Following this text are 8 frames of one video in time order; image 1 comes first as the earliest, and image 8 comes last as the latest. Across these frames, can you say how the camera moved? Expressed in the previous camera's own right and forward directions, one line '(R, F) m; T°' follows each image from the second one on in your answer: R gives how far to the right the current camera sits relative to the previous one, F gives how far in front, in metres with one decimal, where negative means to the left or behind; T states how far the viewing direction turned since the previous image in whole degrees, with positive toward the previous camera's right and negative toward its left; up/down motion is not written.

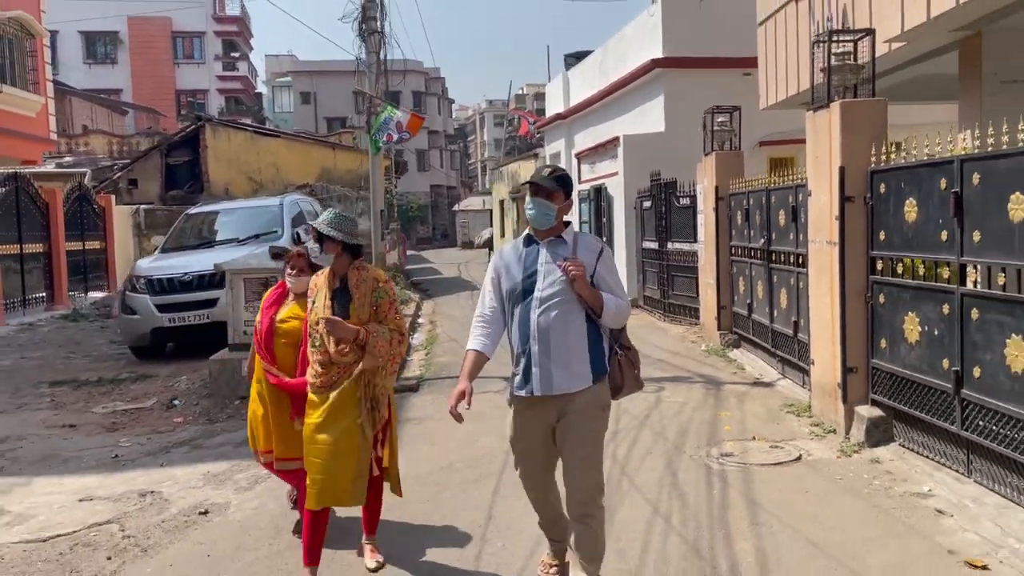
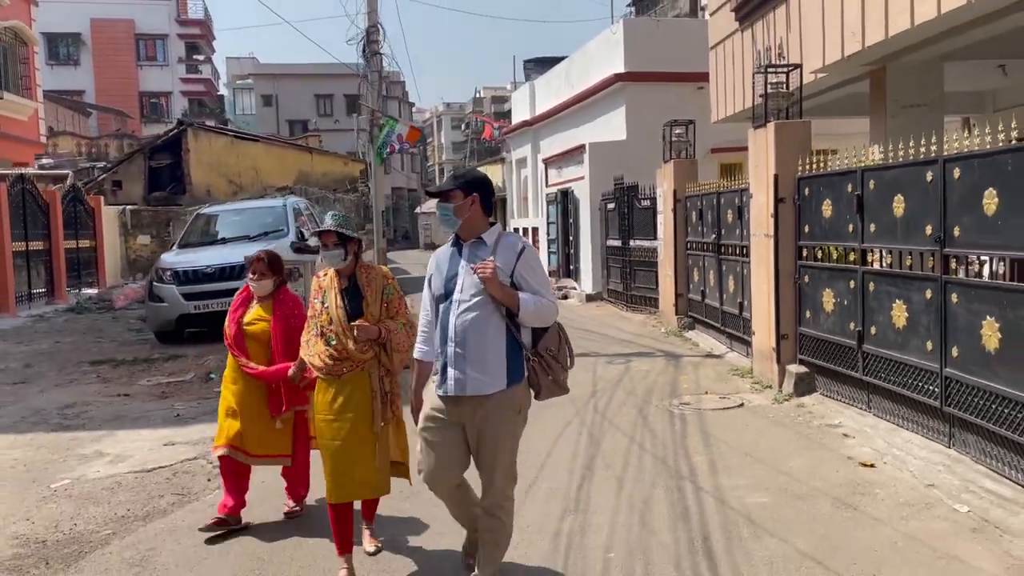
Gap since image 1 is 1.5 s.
(-0.4, -1.4) m; +3°
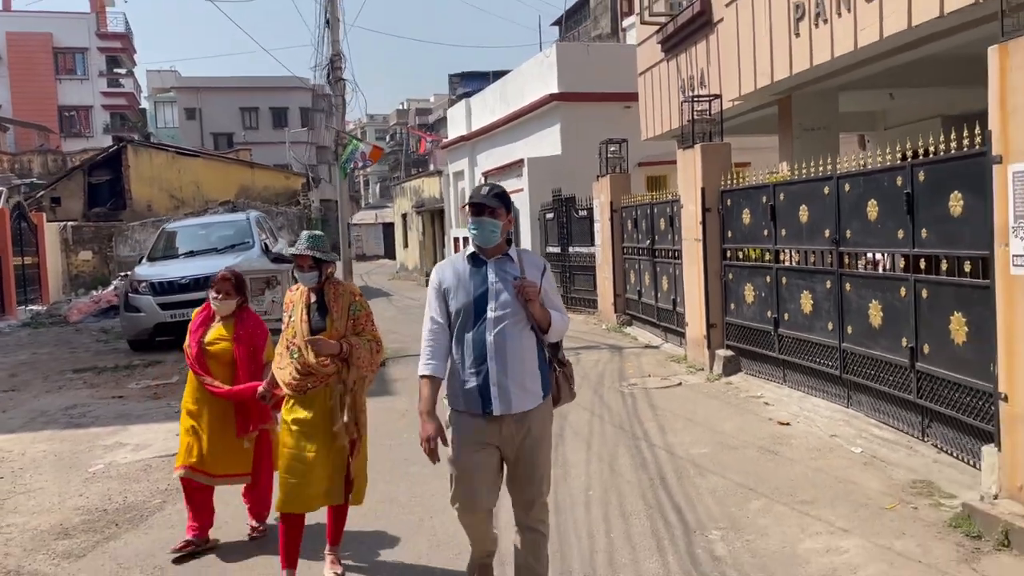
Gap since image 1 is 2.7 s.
(-0.4, -1.1) m; +5°
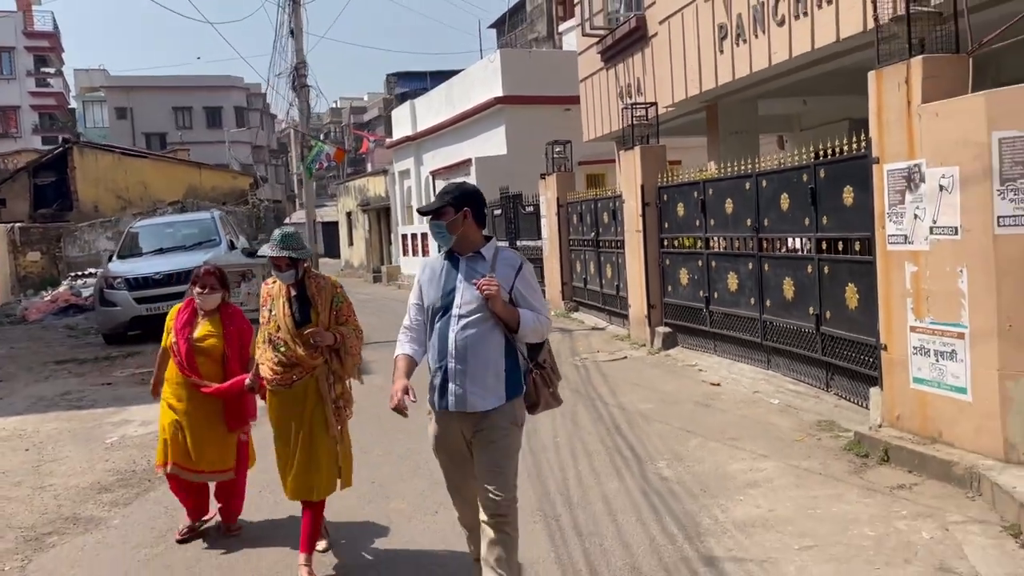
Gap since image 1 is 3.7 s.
(-0.3, -1.0) m; +4°
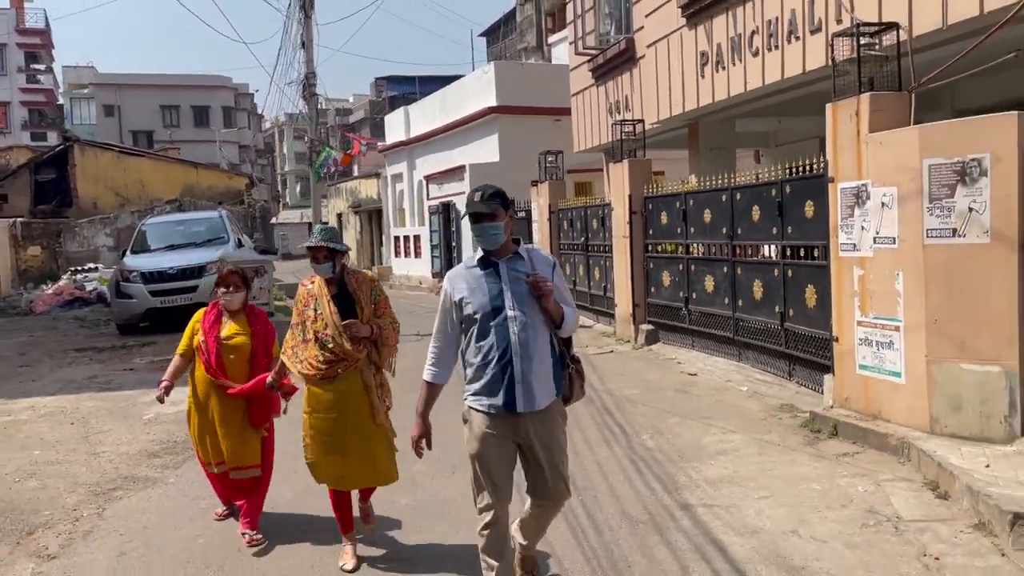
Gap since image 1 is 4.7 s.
(-0.2, -0.9) m; +1°
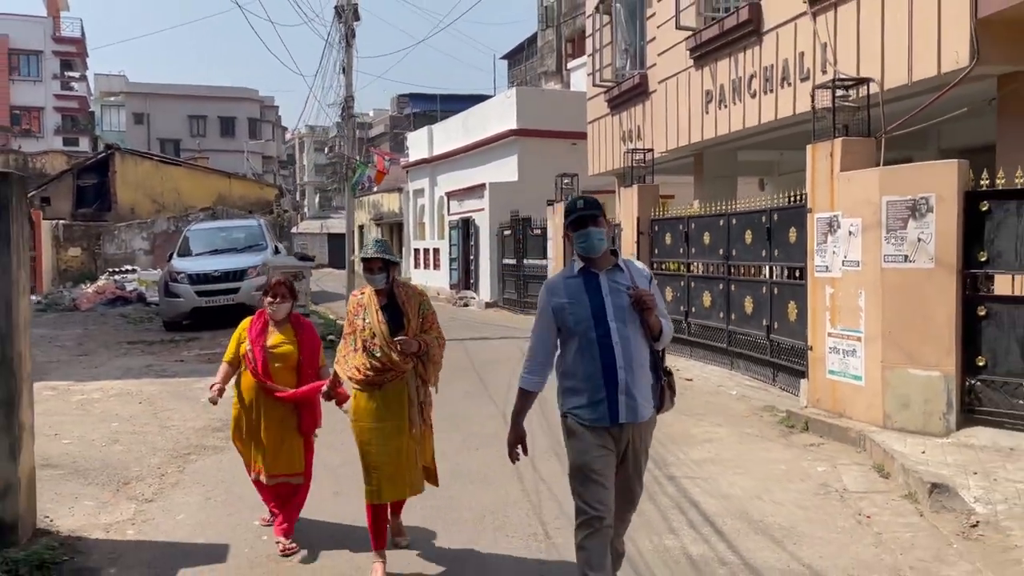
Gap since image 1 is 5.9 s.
(-0.1, -1.1) m; -1°
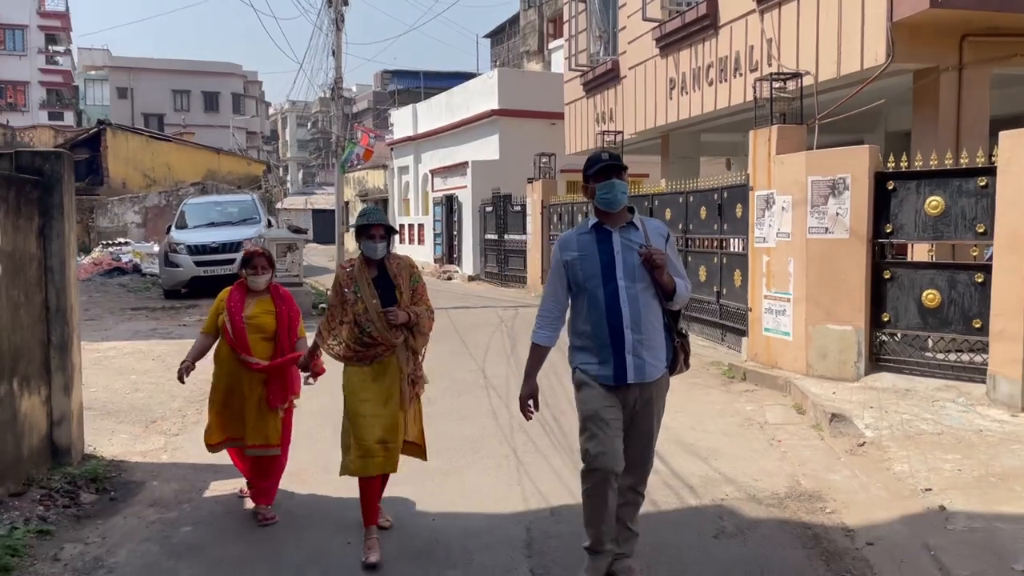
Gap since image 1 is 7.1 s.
(+0.1, -1.0) m; +1°
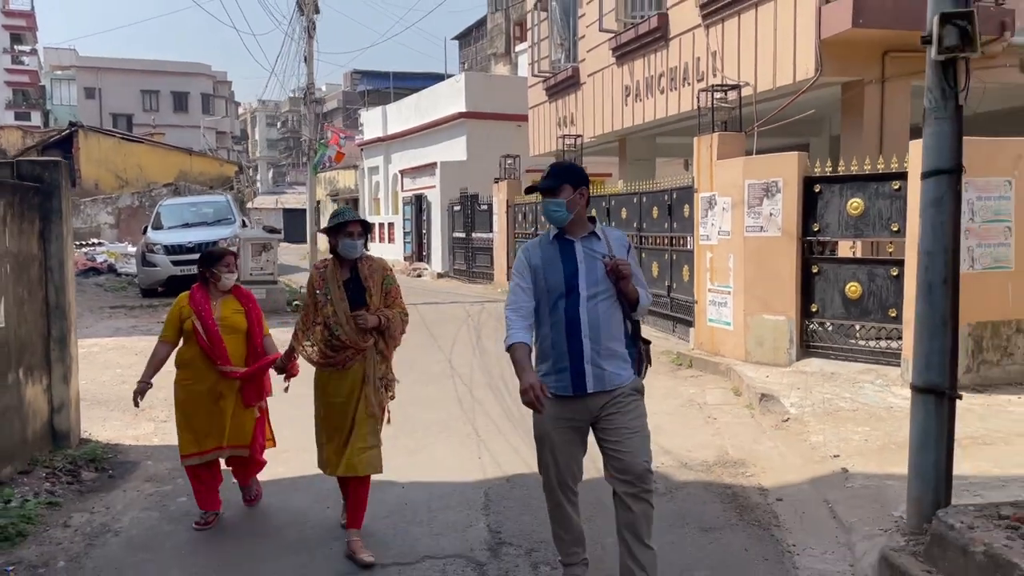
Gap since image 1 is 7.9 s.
(+0.1, -0.7) m; +2°
